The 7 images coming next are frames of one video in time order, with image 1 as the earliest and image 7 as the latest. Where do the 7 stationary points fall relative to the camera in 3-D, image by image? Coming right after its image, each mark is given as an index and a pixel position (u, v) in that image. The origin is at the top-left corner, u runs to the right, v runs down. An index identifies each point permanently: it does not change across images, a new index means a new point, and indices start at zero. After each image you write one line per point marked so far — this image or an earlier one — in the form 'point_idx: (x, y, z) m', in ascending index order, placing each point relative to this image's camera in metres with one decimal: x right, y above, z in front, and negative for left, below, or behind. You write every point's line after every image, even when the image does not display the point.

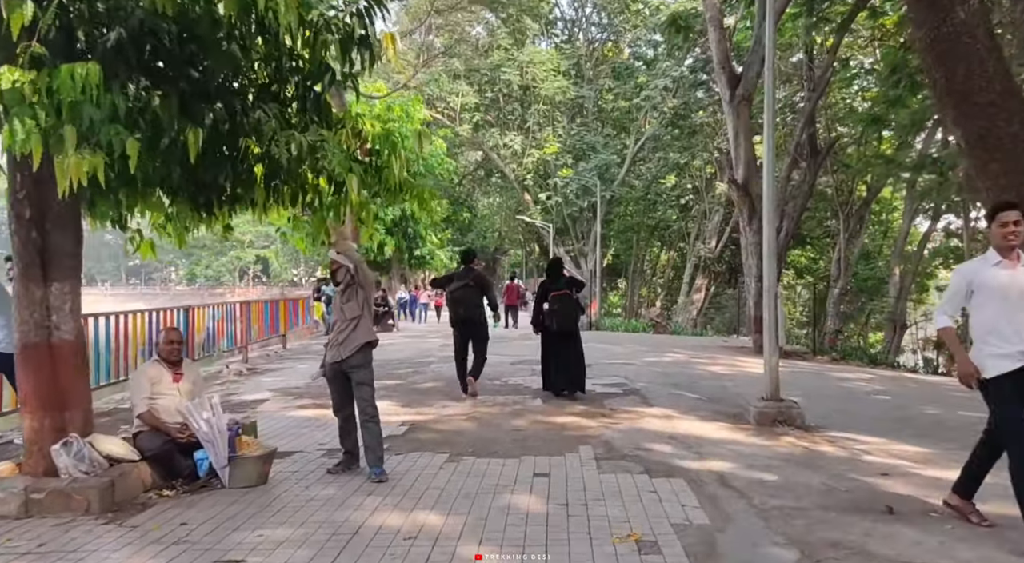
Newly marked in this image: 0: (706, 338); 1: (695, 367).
0: (+4.9, -1.4, +19.1) m
1: (+3.0, -1.4, +12.3) m
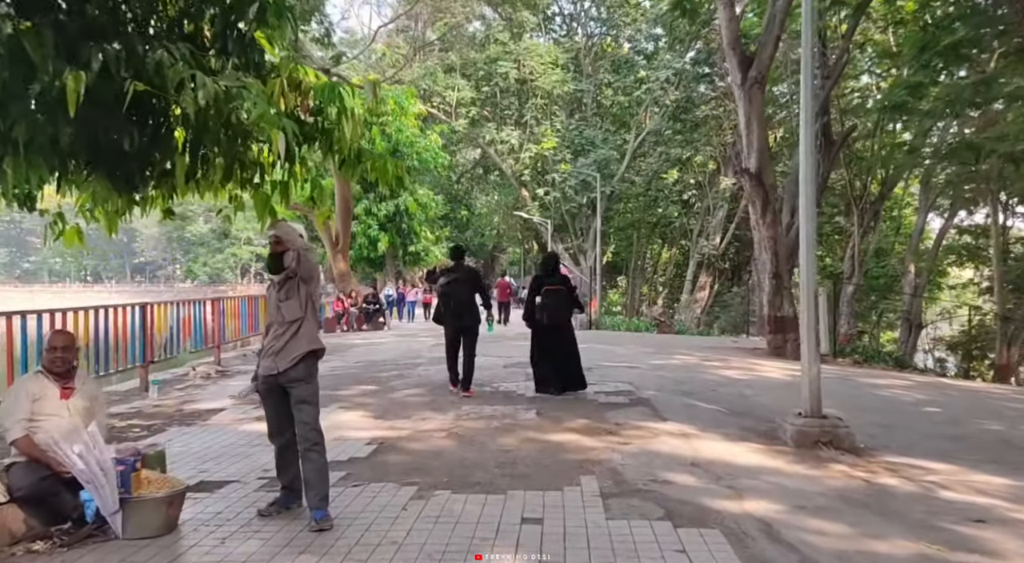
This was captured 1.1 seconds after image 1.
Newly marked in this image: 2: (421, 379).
0: (+4.8, -1.4, +17.9) m
1: (+2.9, -1.3, +11.1) m
2: (-1.2, -1.3, +10.2) m
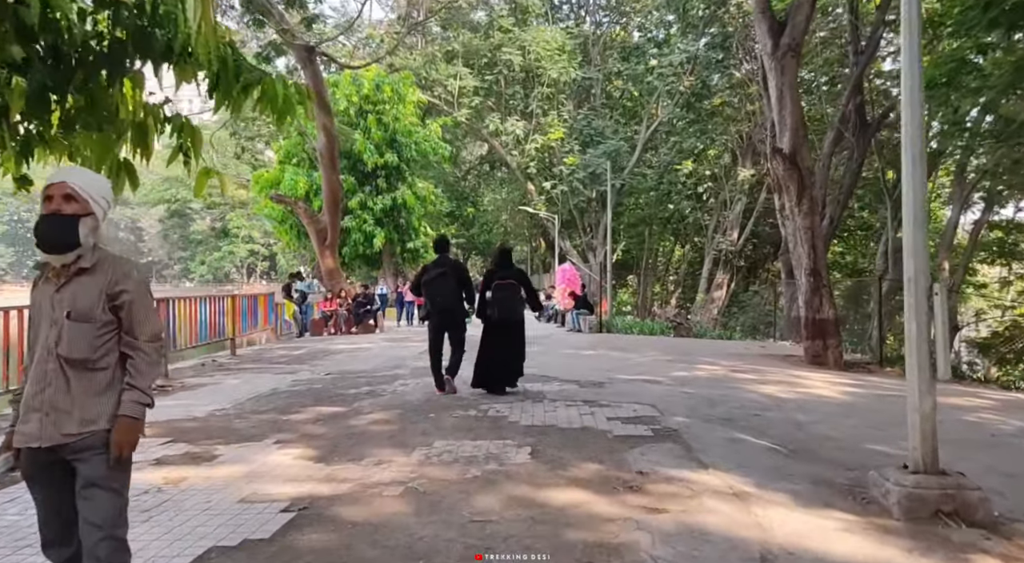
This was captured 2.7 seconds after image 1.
0: (+4.8, -1.3, +16.0) m
1: (+2.8, -1.3, +9.2) m
2: (-1.3, -1.3, +8.4) m
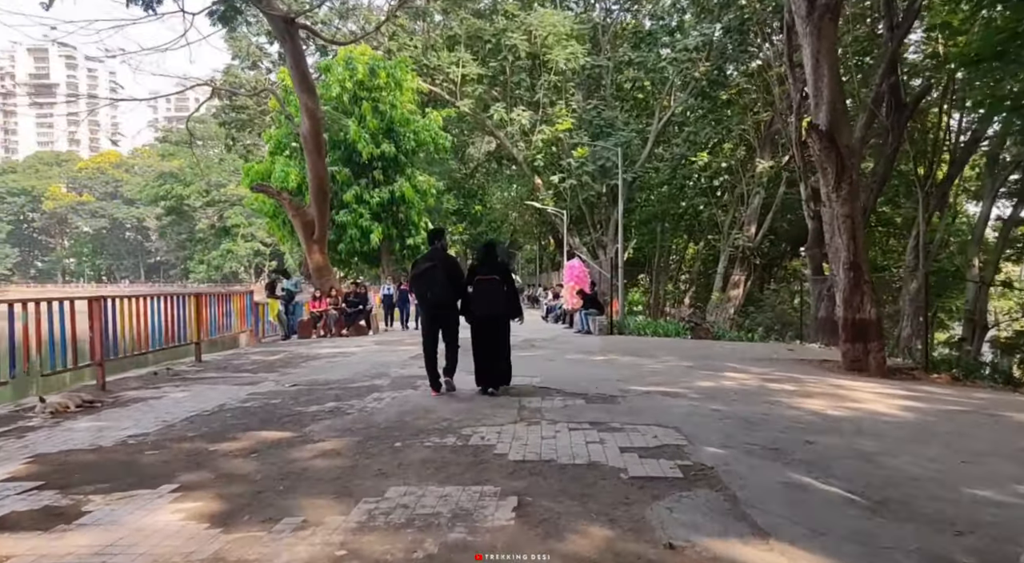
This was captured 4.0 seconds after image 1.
0: (+4.8, -1.2, +14.5) m
1: (+2.7, -1.2, +7.7) m
2: (-1.4, -1.2, +6.9) m
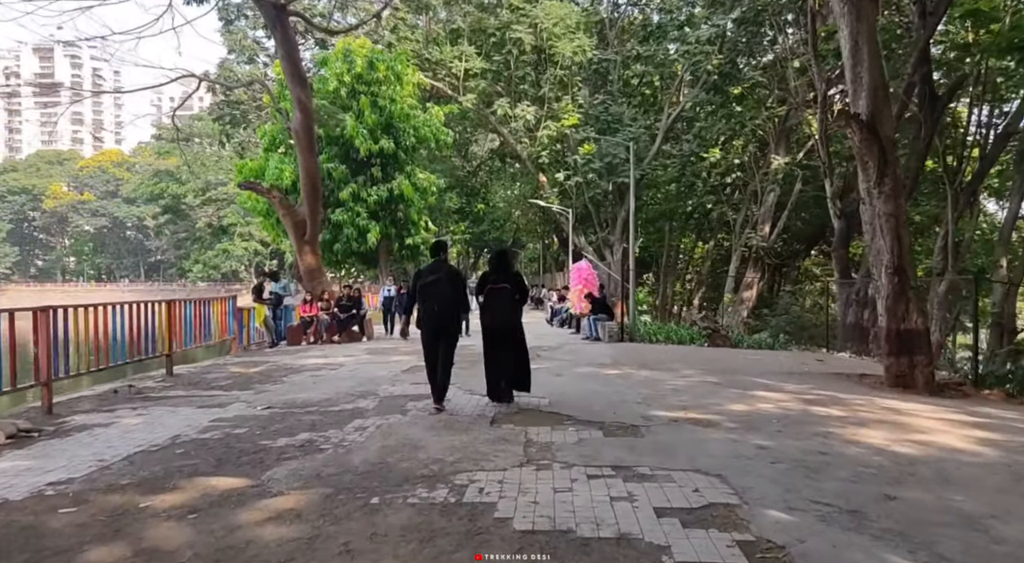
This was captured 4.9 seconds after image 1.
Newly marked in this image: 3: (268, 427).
0: (+4.9, -1.3, +13.3) m
1: (+2.8, -1.3, +6.5) m
2: (-1.4, -1.3, +5.7) m
3: (-2.2, -1.3, +7.0) m
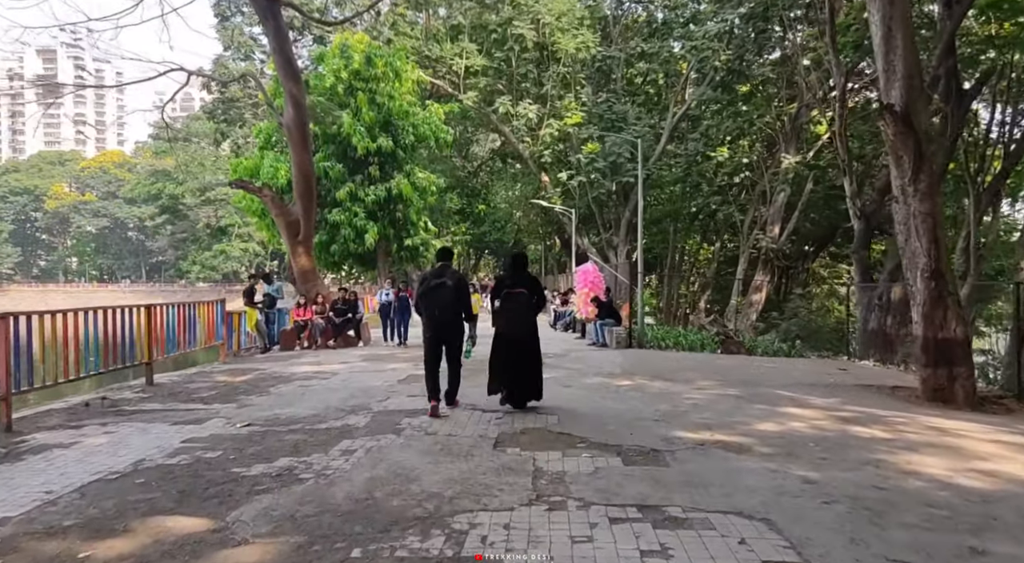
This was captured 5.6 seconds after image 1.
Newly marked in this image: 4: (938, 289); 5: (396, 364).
0: (+5.0, -1.4, +12.5) m
1: (+2.8, -1.4, +5.8) m
2: (-1.3, -1.4, +5.0) m
3: (-2.2, -1.4, +6.2) m
4: (+5.3, -0.1, +9.5) m
5: (-1.8, -1.3, +12.0) m
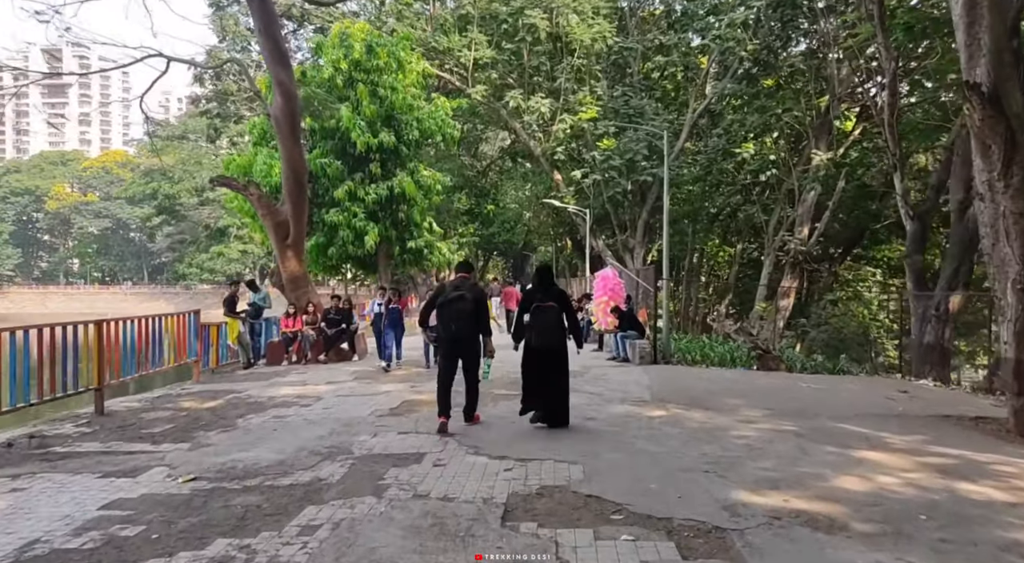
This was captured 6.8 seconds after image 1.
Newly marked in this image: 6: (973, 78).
0: (+5.1, -1.5, +11.0) m
1: (+2.9, -1.5, +4.2) m
2: (-1.2, -1.5, +3.5) m
3: (-2.1, -1.5, +4.7) m
4: (+5.5, -0.2, +8.0) m
5: (-1.7, -1.4, +10.6) m
6: (+4.9, +2.2, +8.0) m
